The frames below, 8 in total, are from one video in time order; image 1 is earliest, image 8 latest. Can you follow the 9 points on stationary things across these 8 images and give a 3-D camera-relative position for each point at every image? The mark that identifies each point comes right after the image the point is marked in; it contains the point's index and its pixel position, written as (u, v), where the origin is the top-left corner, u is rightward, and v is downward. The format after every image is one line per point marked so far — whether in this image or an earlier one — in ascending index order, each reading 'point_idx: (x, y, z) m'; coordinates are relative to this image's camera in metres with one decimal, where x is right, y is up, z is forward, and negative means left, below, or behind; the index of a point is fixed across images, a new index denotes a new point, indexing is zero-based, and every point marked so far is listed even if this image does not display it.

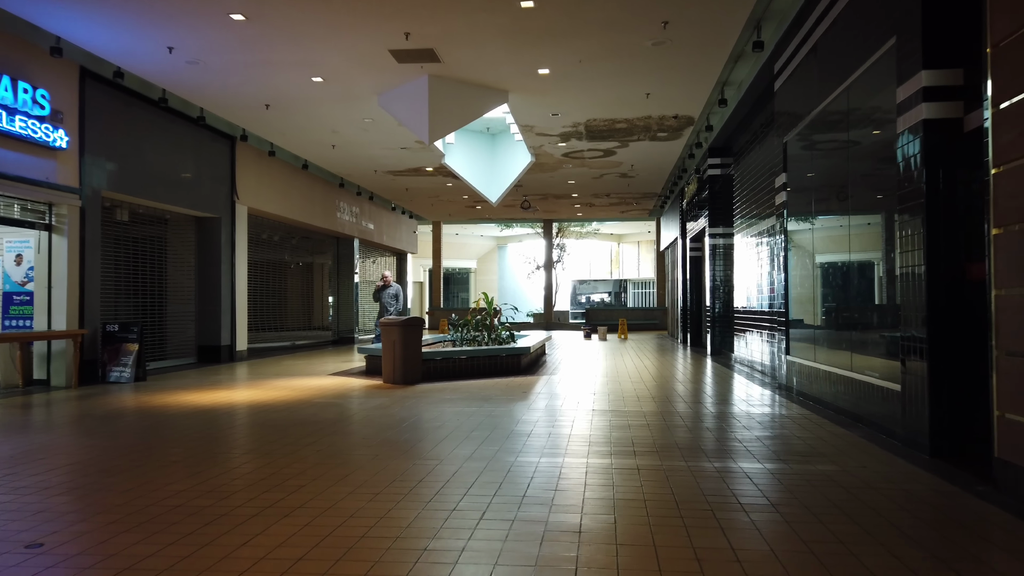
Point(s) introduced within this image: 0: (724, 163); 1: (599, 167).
0: (+3.4, +2.0, +11.4) m
1: (+1.6, +2.2, +12.9) m
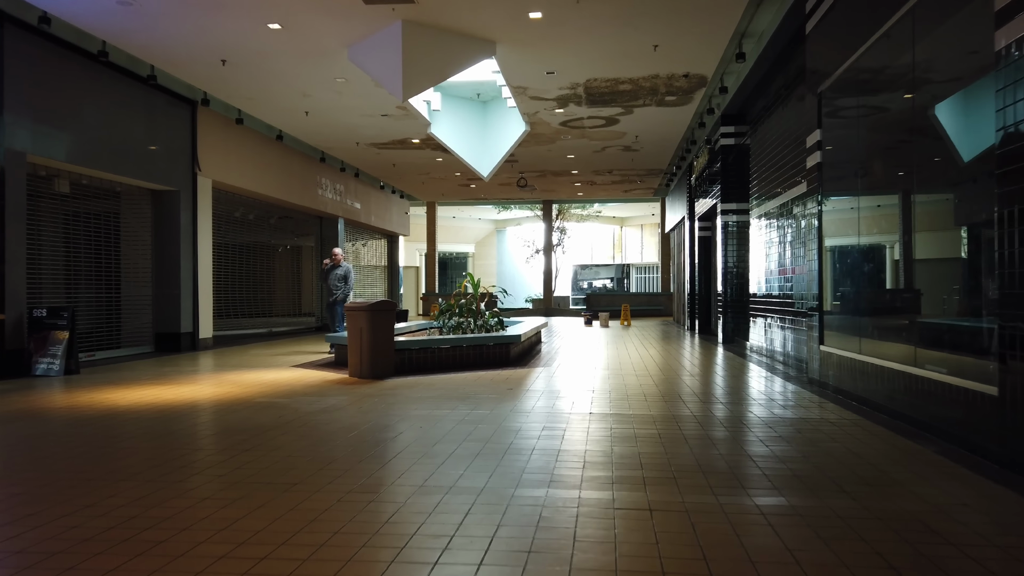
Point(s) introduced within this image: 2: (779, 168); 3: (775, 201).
0: (+3.3, +2.2, +10.3) m
1: (+1.5, +2.5, +11.9) m
2: (+3.2, +1.5, +8.6) m
3: (+3.2, +1.1, +8.8) m
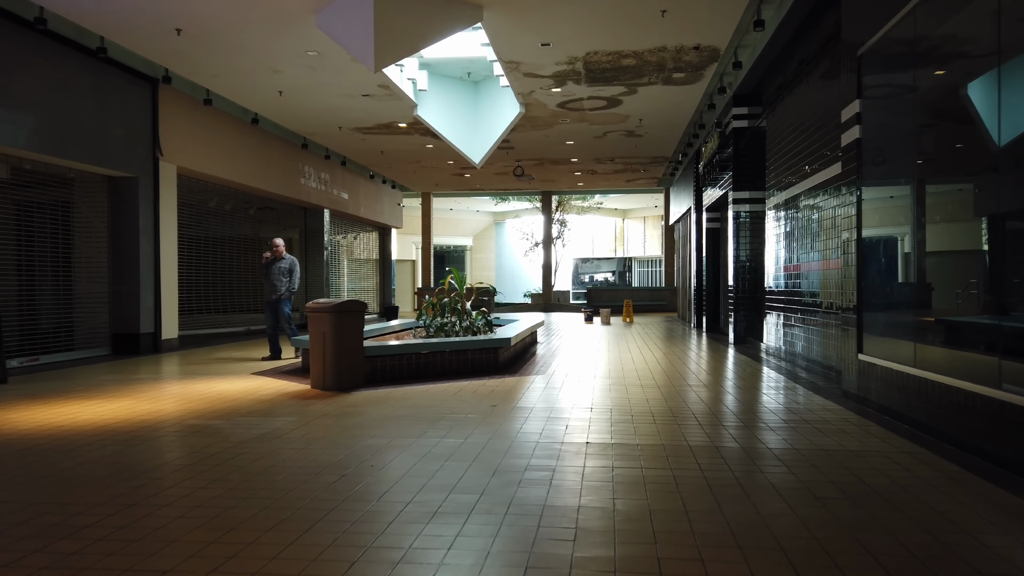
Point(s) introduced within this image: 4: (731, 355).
0: (+3.2, +2.3, +9.4) m
1: (+1.4, +2.5, +11.0) m
2: (+3.1, +1.5, +7.8) m
3: (+3.1, +1.1, +7.9) m
4: (+2.8, -0.9, +9.2) m
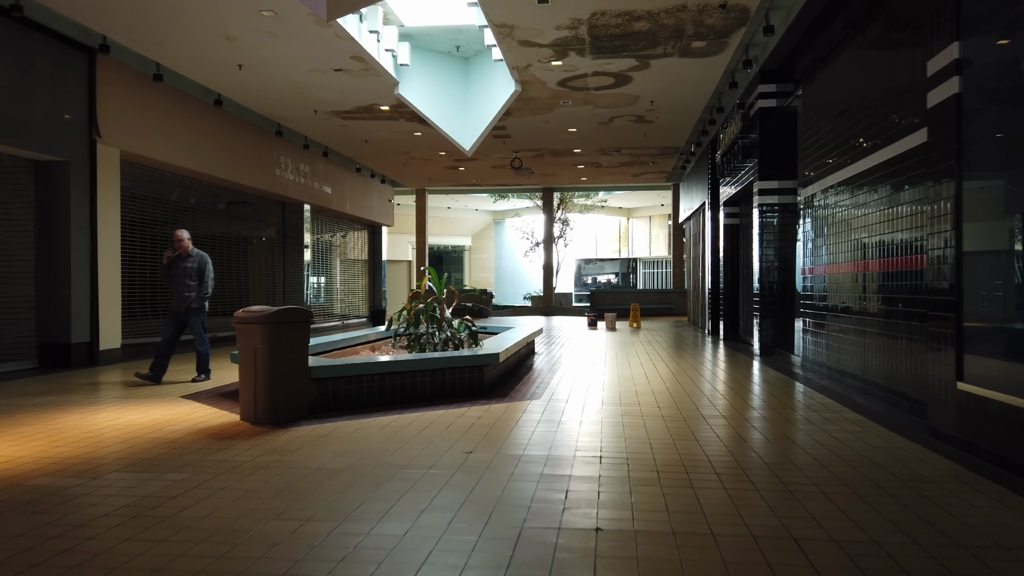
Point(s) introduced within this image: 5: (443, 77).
0: (+3.1, +2.2, +8.2) m
1: (+1.3, +2.5, +9.8) m
2: (+3.1, +1.5, +6.6) m
3: (+3.1, +1.1, +6.7) m
4: (+2.7, -0.9, +8.0) m
5: (-0.9, +2.8, +9.4) m
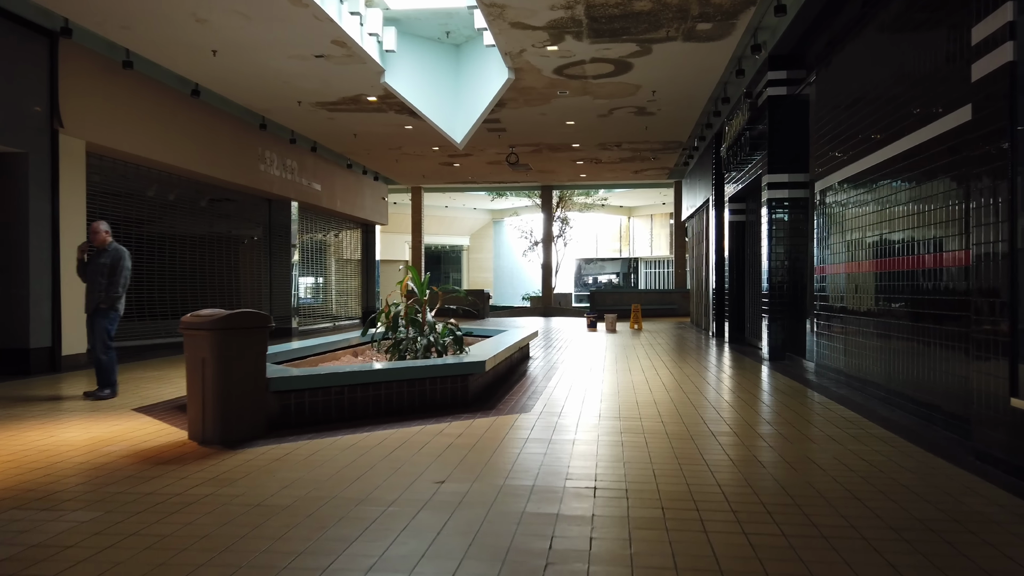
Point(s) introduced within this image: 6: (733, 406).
0: (+3.0, +2.2, +7.7) m
1: (+1.2, +2.5, +9.3) m
2: (+3.0, +1.5, +6.1) m
3: (+3.0, +1.1, +6.2) m
4: (+2.6, -0.9, +7.5) m
5: (-1.0, +2.8, +8.9) m
6: (+1.8, -0.9, +5.7) m
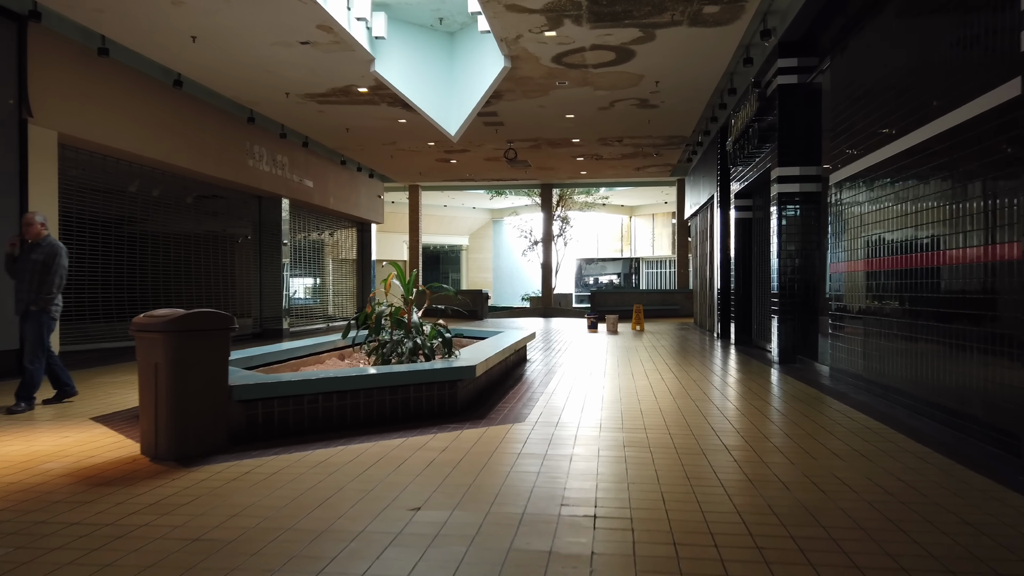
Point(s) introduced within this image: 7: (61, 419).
0: (+3.0, +2.3, +7.3) m
1: (+1.2, +2.5, +8.9) m
2: (+2.9, +1.5, +5.7) m
3: (+2.9, +1.1, +5.8) m
4: (+2.6, -0.9, +7.1) m
5: (-1.0, +2.8, +8.5) m
6: (+1.7, -0.9, +5.3) m
7: (-2.8, -0.8, +4.5) m
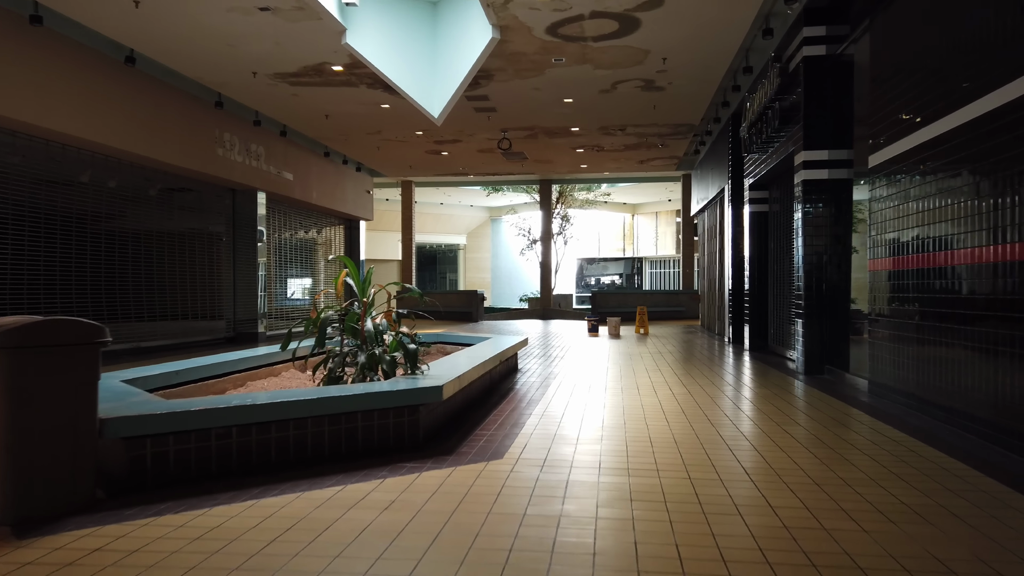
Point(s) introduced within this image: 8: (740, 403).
0: (+2.9, +2.2, +6.4) m
1: (+1.1, +2.5, +8.0) m
2: (+2.8, +1.5, +4.8) m
3: (+2.8, +1.1, +4.9) m
4: (+2.5, -0.9, +6.2) m
5: (-1.1, +2.8, +7.6) m
6: (+1.6, -0.9, +4.4) m
7: (-2.9, -0.8, +3.7) m
8: (+1.8, -0.9, +5.6) m
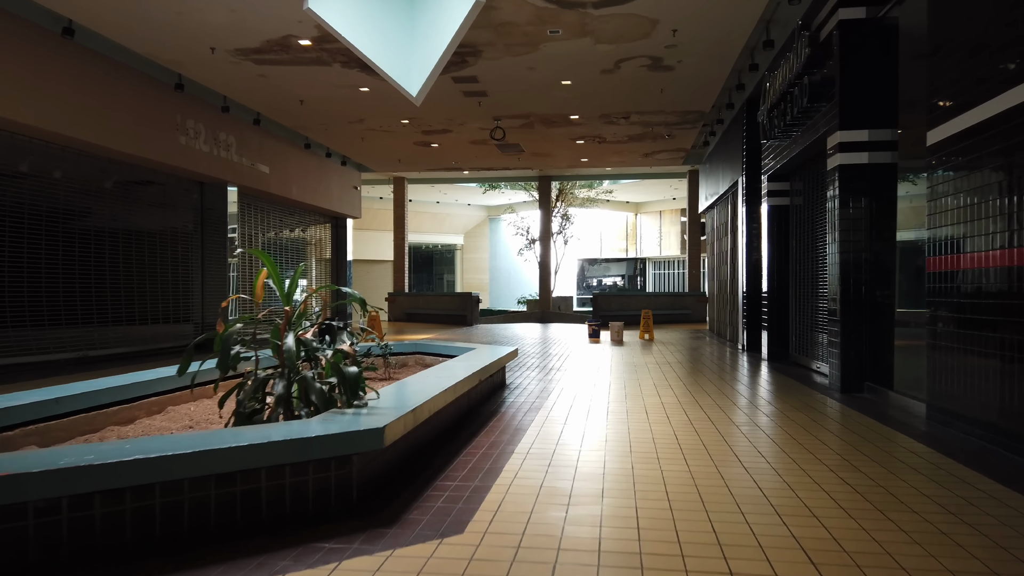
0: (+2.8, +2.2, +5.5) m
1: (+1.0, +2.5, +7.1) m
2: (+2.7, +1.4, +3.8) m
3: (+2.7, +1.0, +4.0) m
4: (+2.4, -0.9, +5.3) m
5: (-1.2, +2.7, +6.7) m
6: (+1.5, -1.0, +3.5) m
7: (-3.1, -0.8, +2.7) m
8: (+1.7, -1.0, +4.6) m
